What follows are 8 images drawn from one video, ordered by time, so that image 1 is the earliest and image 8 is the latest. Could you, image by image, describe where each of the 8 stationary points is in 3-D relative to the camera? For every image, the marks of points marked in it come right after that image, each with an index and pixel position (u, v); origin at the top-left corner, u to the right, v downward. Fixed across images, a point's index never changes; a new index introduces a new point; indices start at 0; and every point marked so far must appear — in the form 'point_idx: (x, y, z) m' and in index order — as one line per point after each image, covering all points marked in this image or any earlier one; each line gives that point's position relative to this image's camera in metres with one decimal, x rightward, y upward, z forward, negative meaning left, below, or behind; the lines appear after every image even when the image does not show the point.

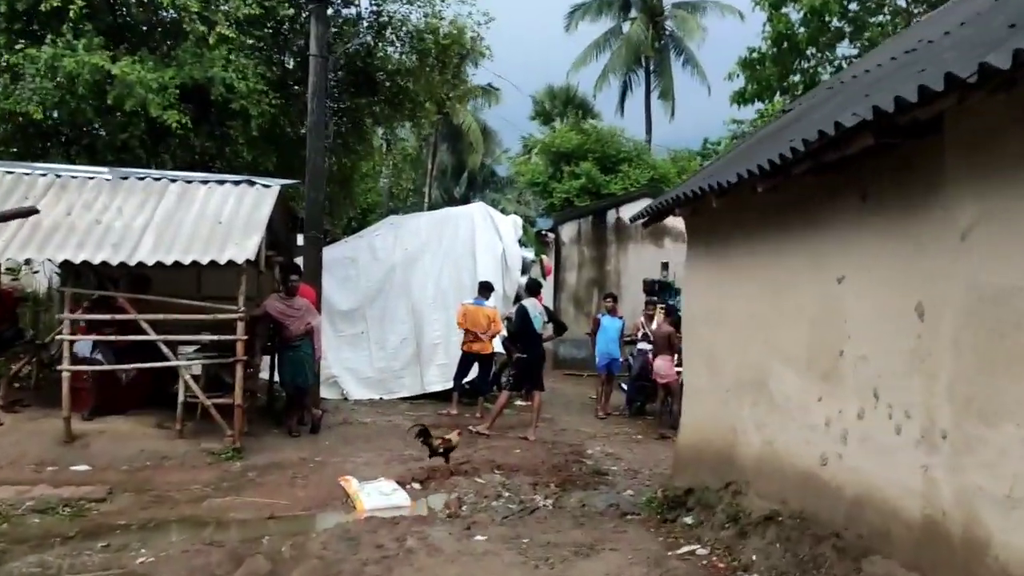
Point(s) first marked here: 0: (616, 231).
0: (+2.2, +1.2, +17.7) m
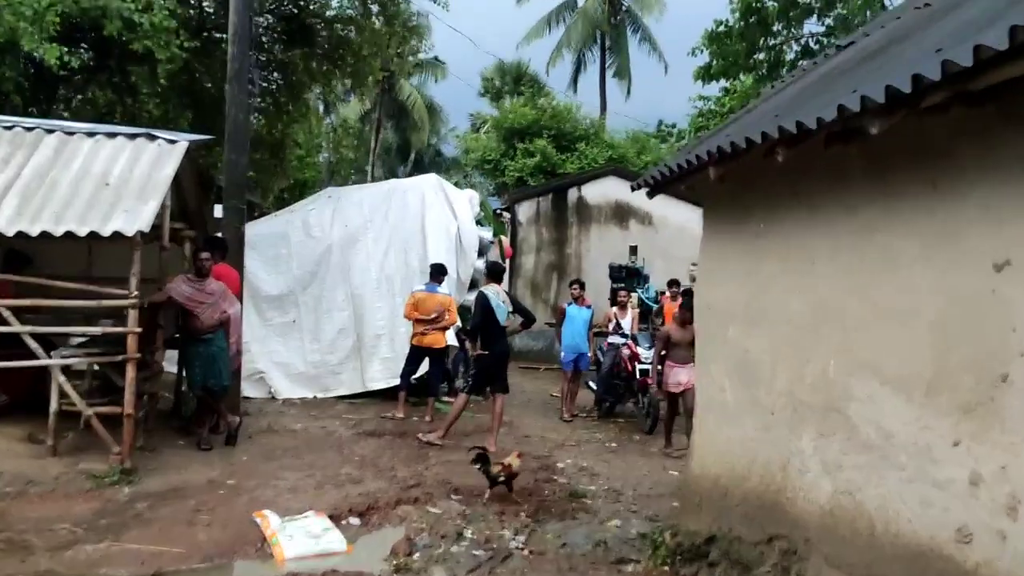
0: (+1.3, +1.5, +16.3) m
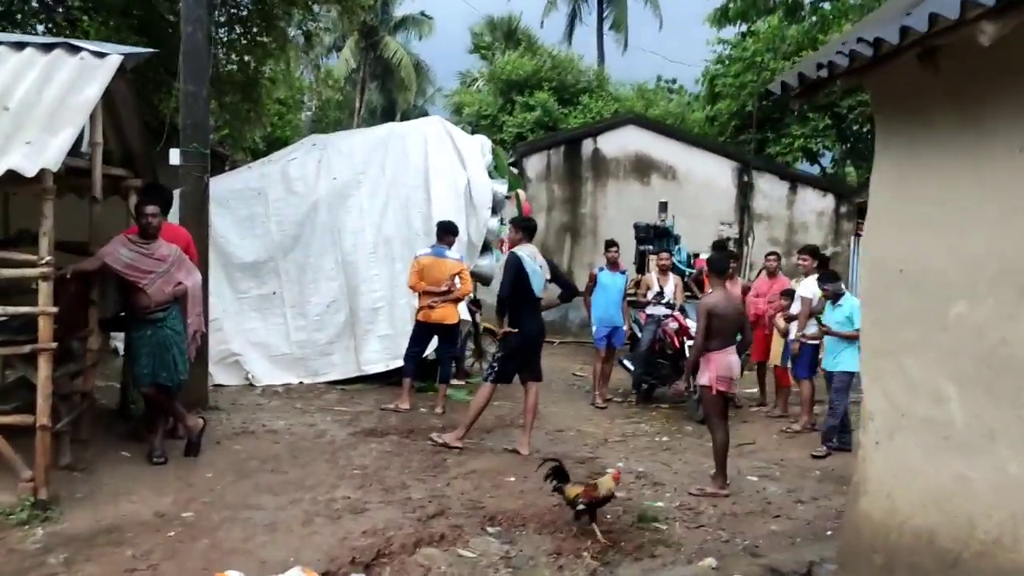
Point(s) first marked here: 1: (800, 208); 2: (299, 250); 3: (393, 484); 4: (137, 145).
0: (+1.4, +2.1, +14.6) m
1: (+4.9, +1.4, +14.5) m
2: (-2.3, +0.4, +9.1) m
3: (-0.8, -1.3, +5.5) m
4: (-2.8, +1.1, +6.5) m
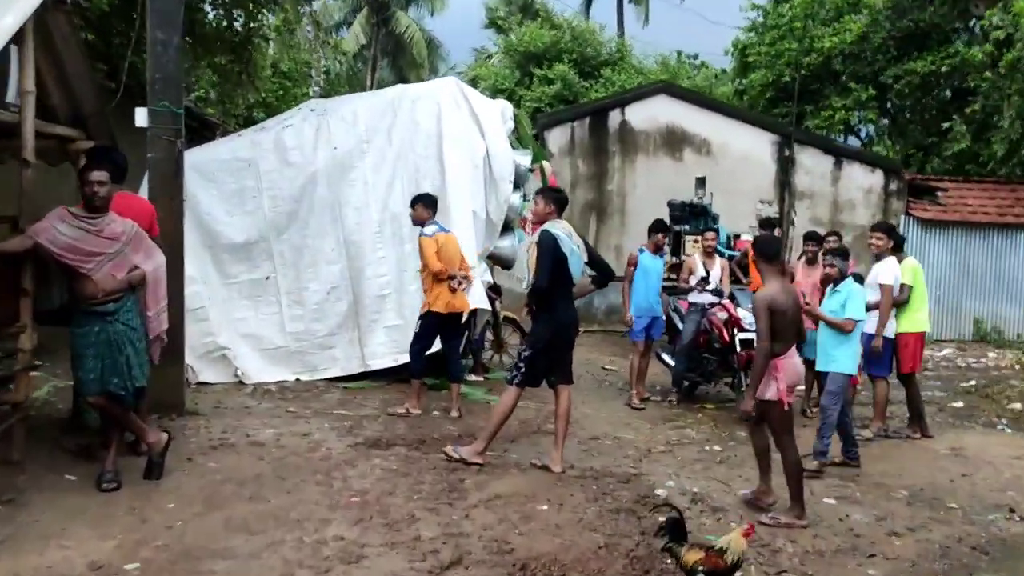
0: (+1.7, +2.3, +13.4) m
1: (+5.2, +1.6, +13.3) m
2: (-2.0, +0.6, +8.0) m
3: (-0.6, -1.2, +4.4) m
4: (-2.6, +1.2, +5.4) m
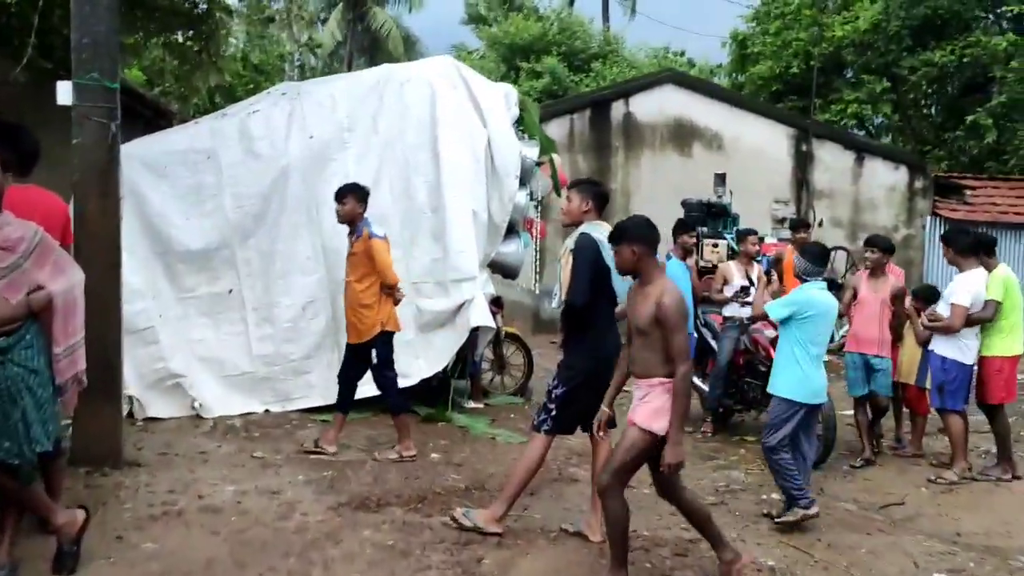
0: (+1.6, +2.2, +12.2) m
1: (+5.1, +1.5, +12.3) m
2: (-2.0, +0.4, +6.8) m
3: (-0.4, -1.3, +3.2) m
4: (-2.5, +1.1, +4.1) m
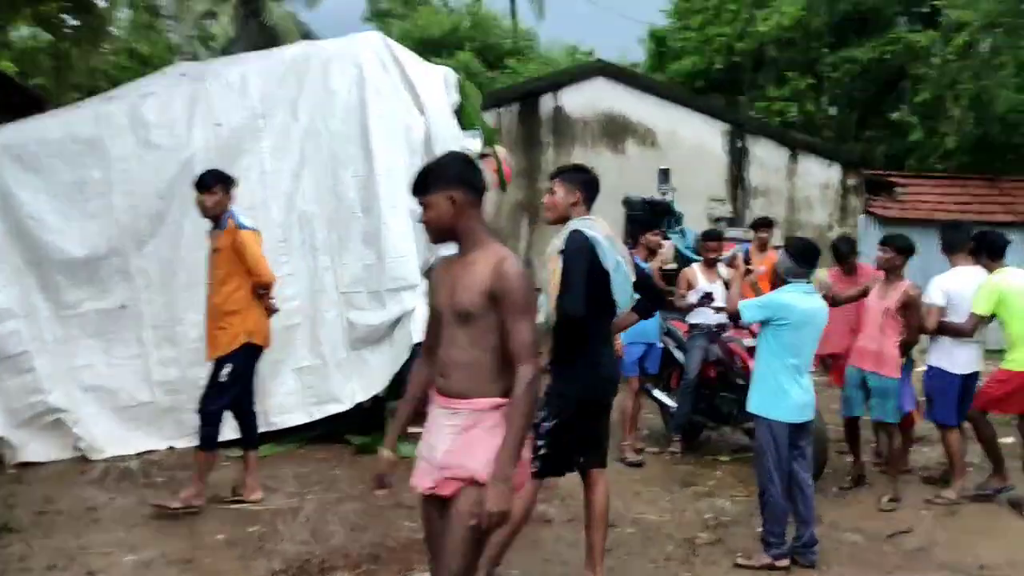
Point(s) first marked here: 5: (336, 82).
0: (+0.6, +2.2, +11.6) m
1: (+4.1, +1.5, +12.0) m
2: (-2.3, +0.3, +5.7) m
3: (-0.4, -1.3, +2.4) m
4: (-2.6, +1.0, +3.0) m
5: (-1.3, +1.5, +6.2) m
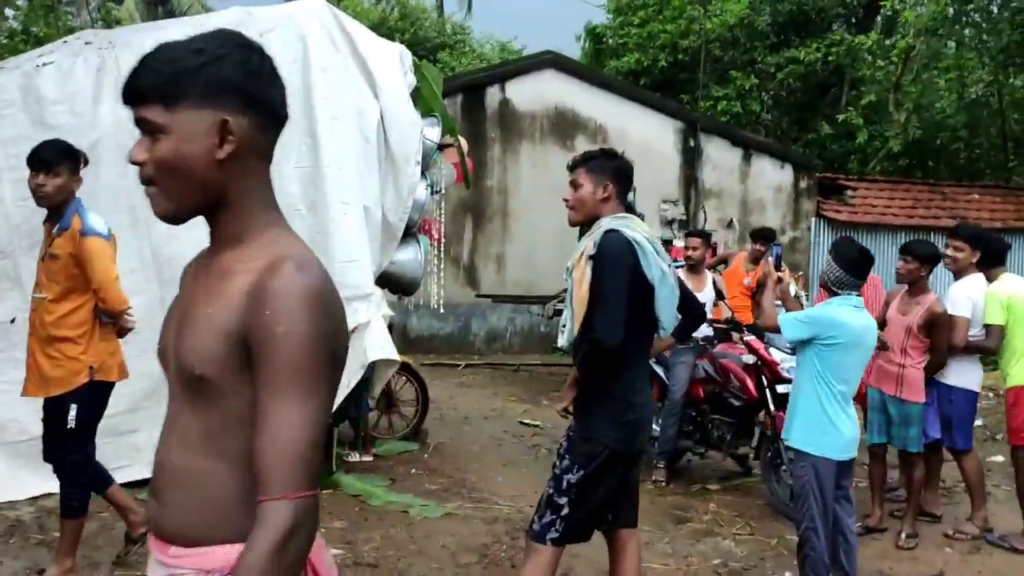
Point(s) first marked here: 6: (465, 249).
0: (-0.1, +2.1, +10.8) m
1: (+3.3, +1.5, +11.6) m
2: (-2.5, +0.3, +4.7) m
3: (-0.2, -1.4, +1.6) m
4: (-2.5, +0.9, +2.0) m
5: (-1.5, +1.4, +5.3) m
6: (-0.6, +0.5, +10.9) m
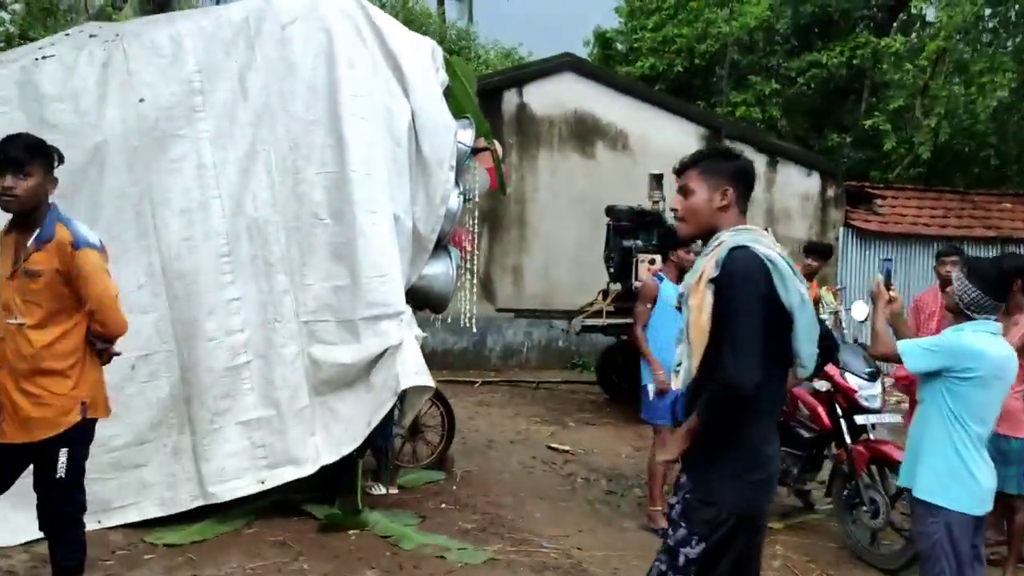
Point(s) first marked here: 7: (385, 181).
0: (+0.1, +2.0, +10.4) m
1: (+3.5, +1.3, +11.2) m
2: (-2.2, +0.2, +4.2) m
3: (+0.1, -1.5, +1.1) m
4: (-2.2, +0.8, +1.5) m
5: (-1.2, +1.3, +4.8) m
6: (-0.4, +0.4, +10.4) m
7: (-0.7, +0.6, +4.8) m
